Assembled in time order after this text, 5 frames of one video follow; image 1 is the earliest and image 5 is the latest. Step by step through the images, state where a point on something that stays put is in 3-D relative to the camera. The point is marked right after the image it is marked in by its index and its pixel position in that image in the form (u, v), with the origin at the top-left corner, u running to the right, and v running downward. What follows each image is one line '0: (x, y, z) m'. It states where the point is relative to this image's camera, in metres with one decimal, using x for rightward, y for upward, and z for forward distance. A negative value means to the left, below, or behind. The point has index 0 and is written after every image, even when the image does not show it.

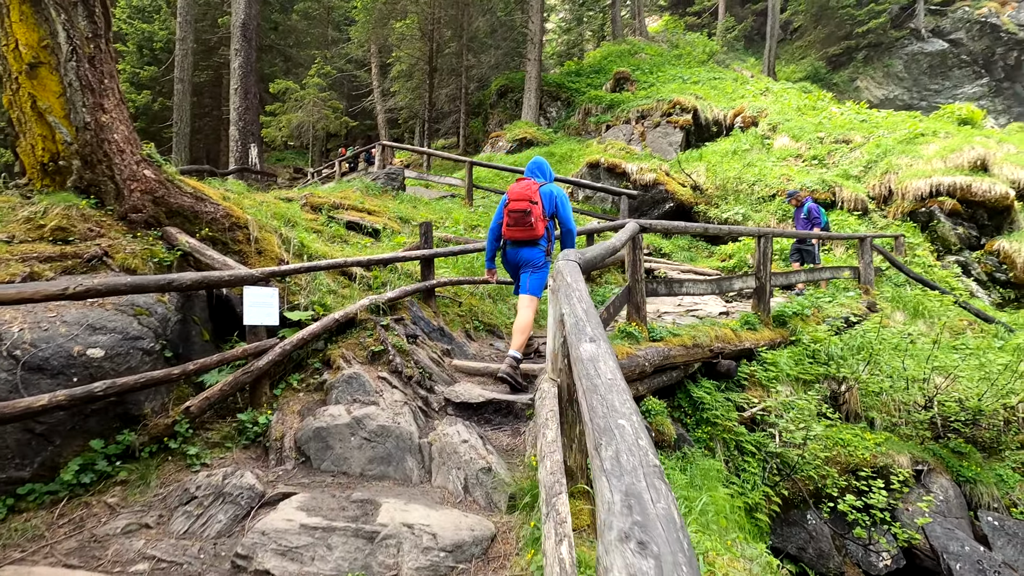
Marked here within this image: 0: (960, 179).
0: (+7.2, +1.7, +8.5) m
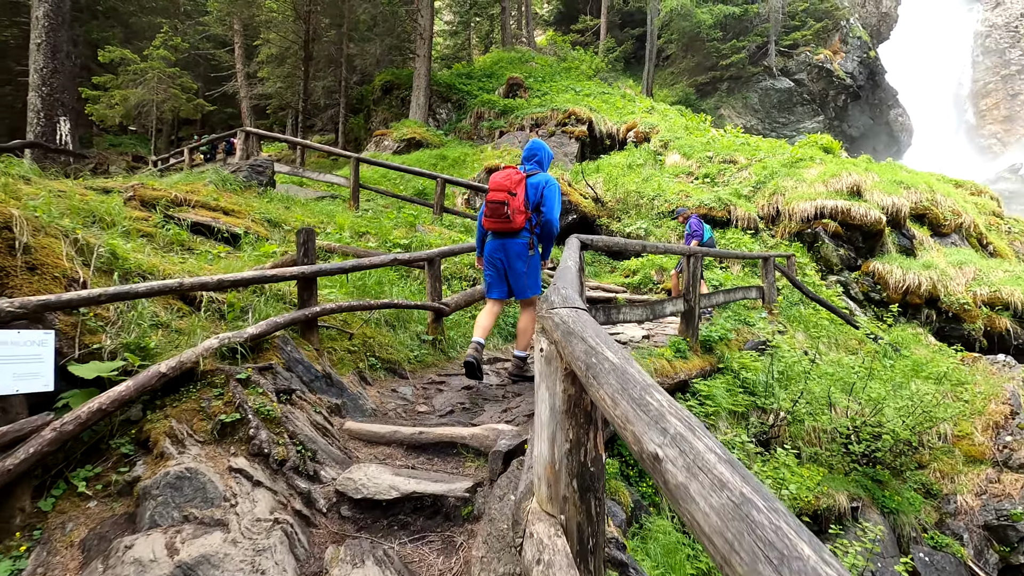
0: (+5.6, +1.4, +9.0) m
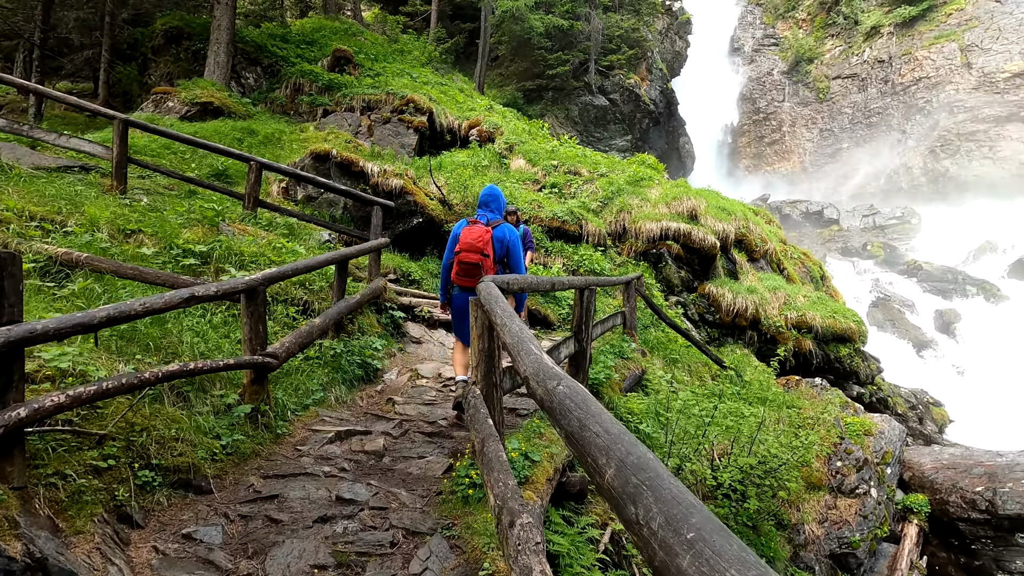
0: (+3.0, +1.1, +9.3) m
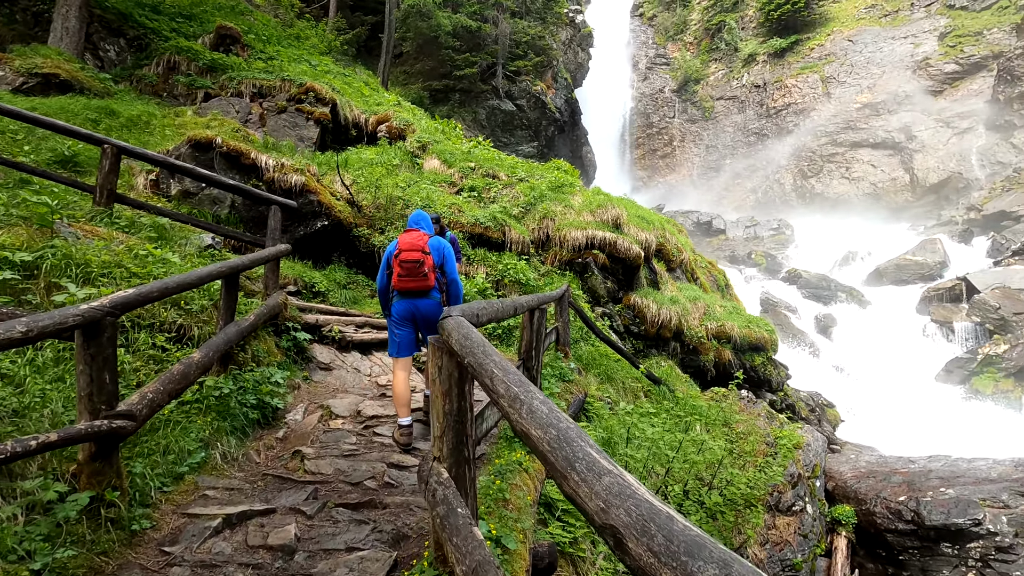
0: (+1.6, +0.9, +9.0) m
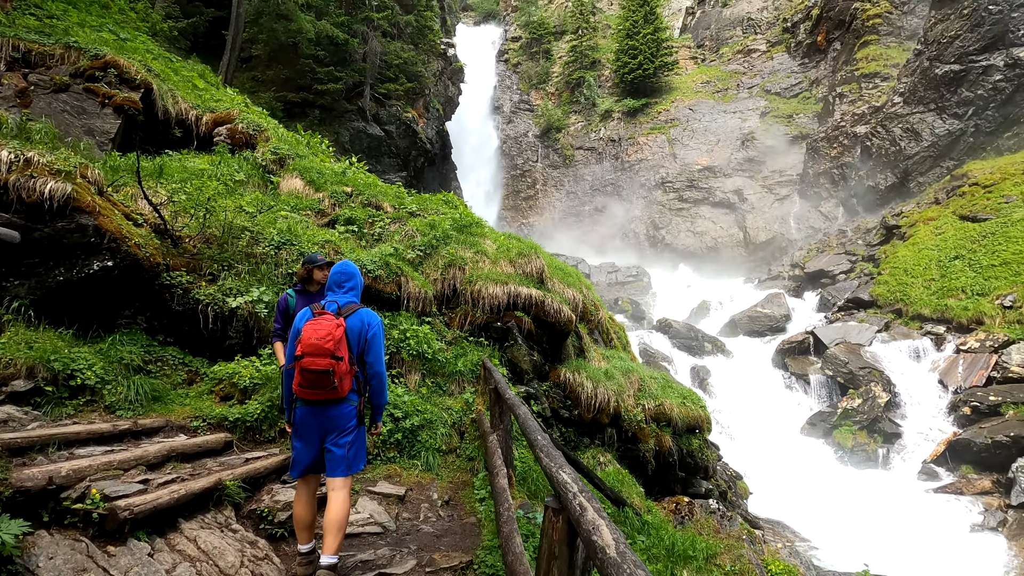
0: (+0.3, -0.1, +7.1) m
